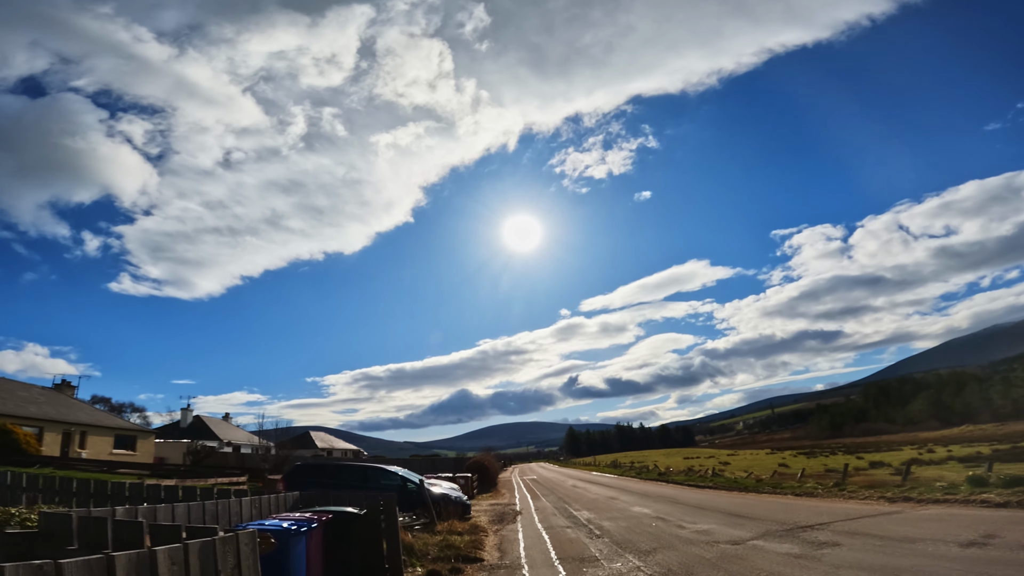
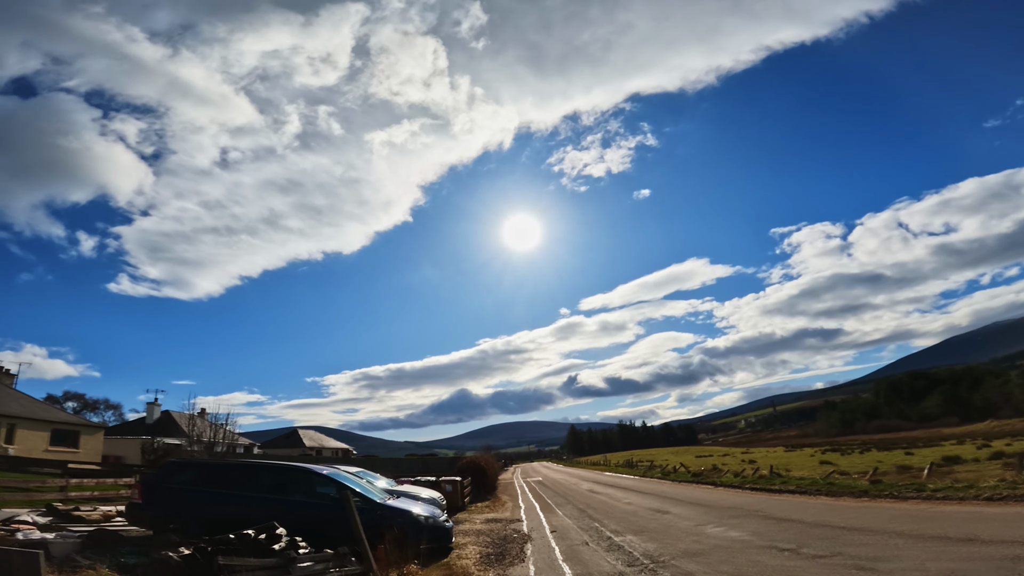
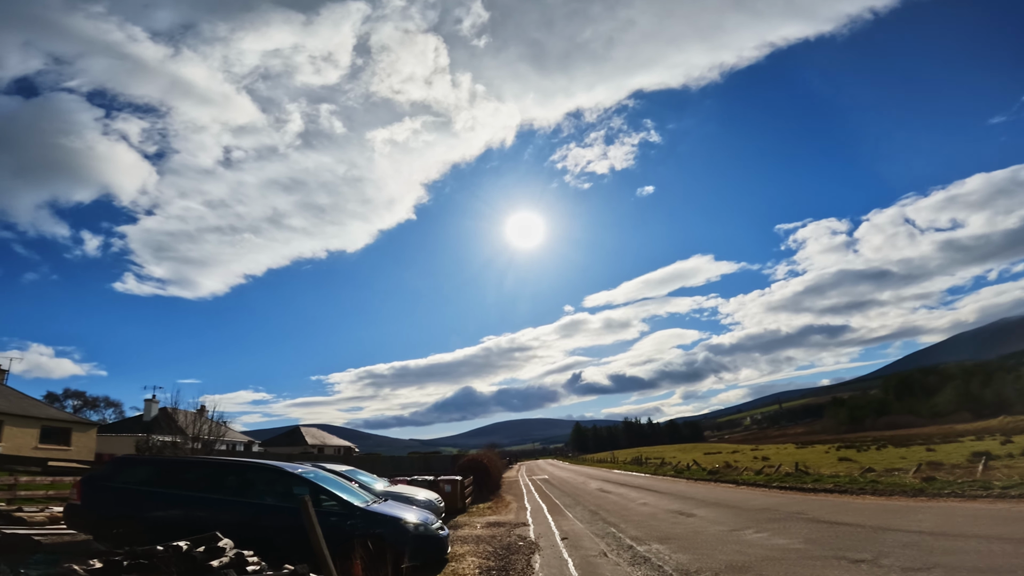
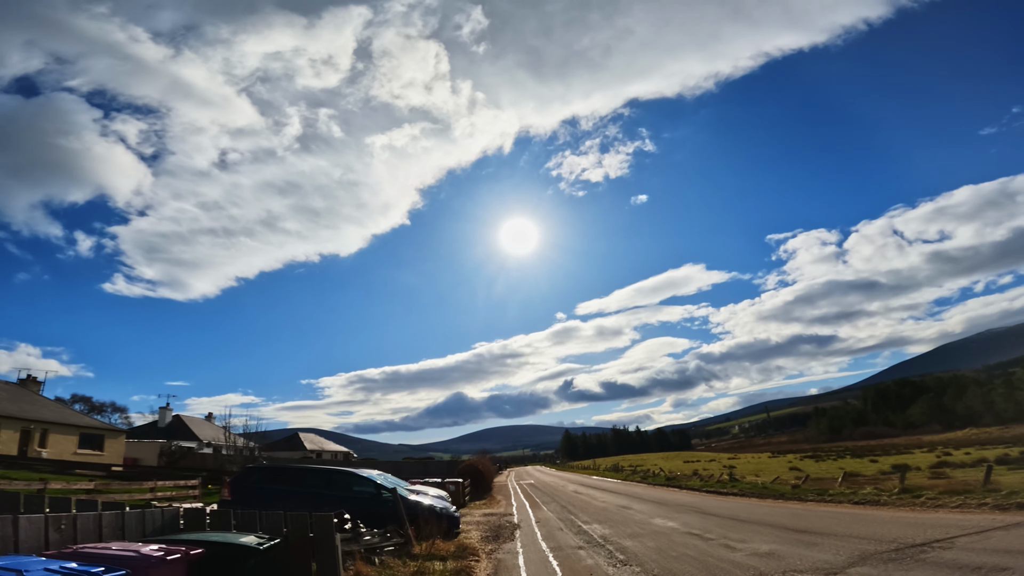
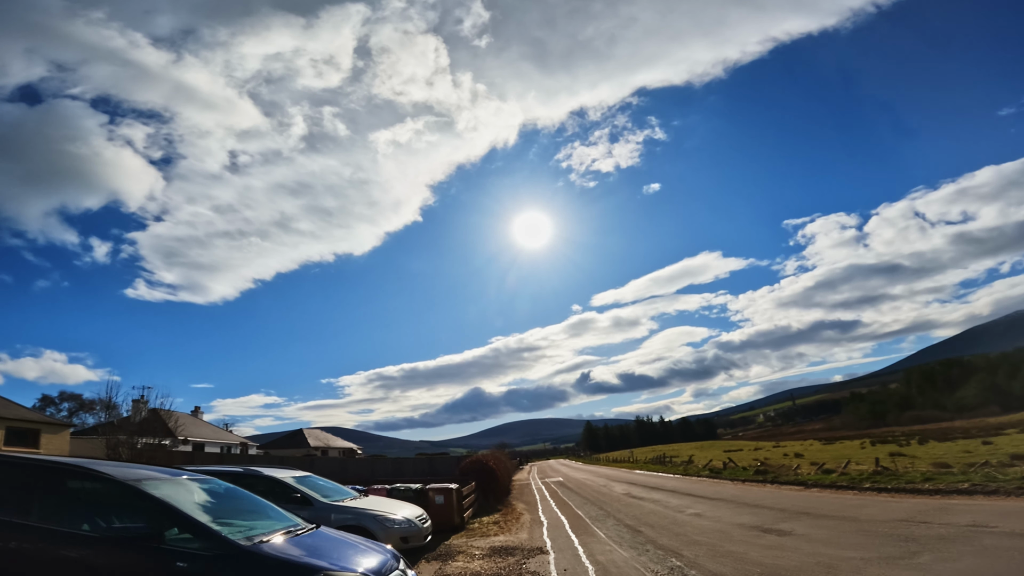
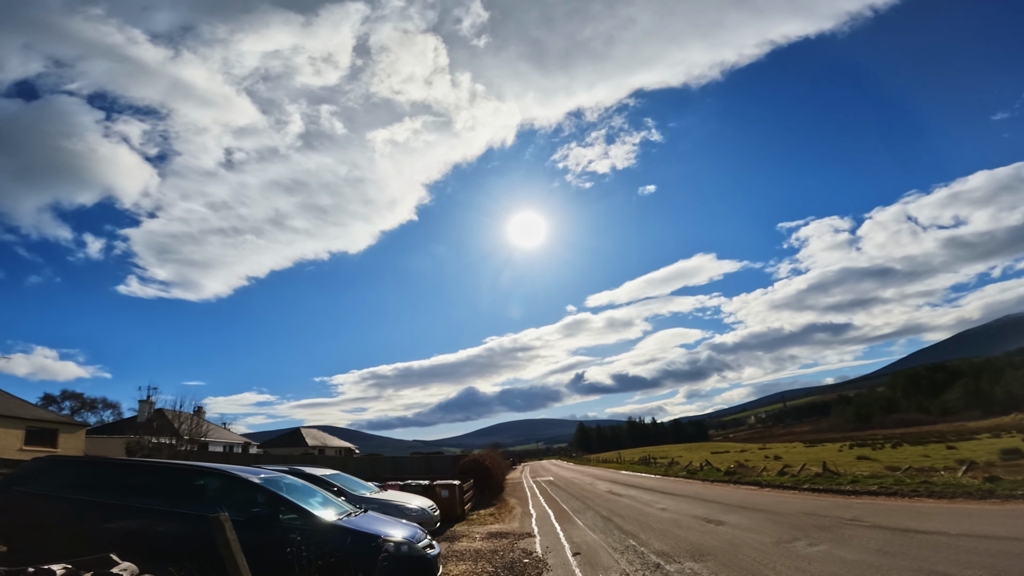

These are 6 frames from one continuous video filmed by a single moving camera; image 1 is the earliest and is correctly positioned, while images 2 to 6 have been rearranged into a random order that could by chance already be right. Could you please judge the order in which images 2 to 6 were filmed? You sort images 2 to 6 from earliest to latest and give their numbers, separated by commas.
4, 2, 3, 6, 5
